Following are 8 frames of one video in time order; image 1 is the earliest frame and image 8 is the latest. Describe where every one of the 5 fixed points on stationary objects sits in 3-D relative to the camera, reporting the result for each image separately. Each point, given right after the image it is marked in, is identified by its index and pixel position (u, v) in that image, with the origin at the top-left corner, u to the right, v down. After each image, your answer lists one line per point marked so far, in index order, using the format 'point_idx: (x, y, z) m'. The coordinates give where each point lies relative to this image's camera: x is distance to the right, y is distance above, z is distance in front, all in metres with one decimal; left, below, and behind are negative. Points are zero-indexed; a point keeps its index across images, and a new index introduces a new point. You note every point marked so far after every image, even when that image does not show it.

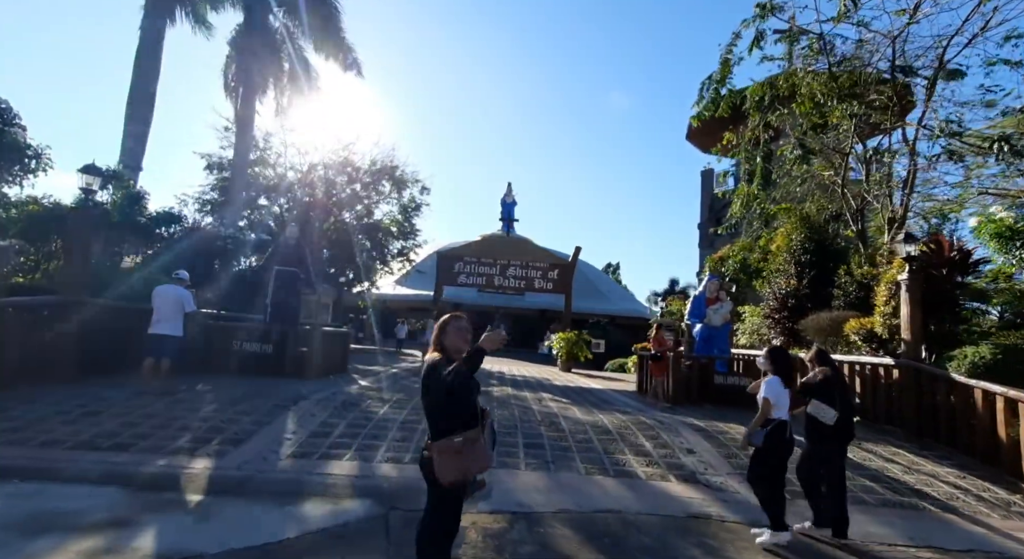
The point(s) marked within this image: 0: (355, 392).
0: (-2.6, -1.9, +8.3) m
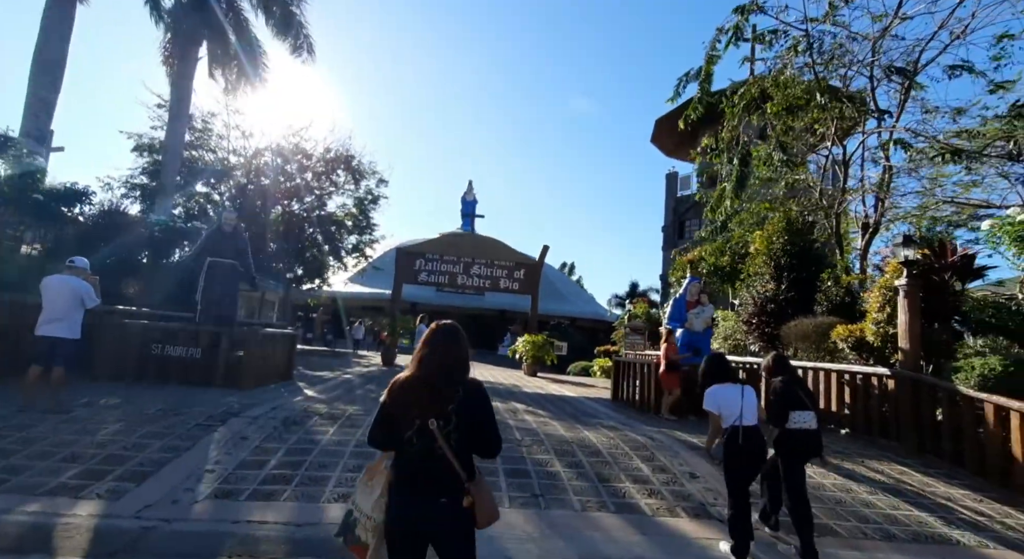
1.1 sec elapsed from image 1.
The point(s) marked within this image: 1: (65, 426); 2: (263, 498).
0: (-3.0, -1.8, +7.1) m
1: (-4.8, -1.6, +5.4) m
2: (-2.0, -1.8, +4.1) m
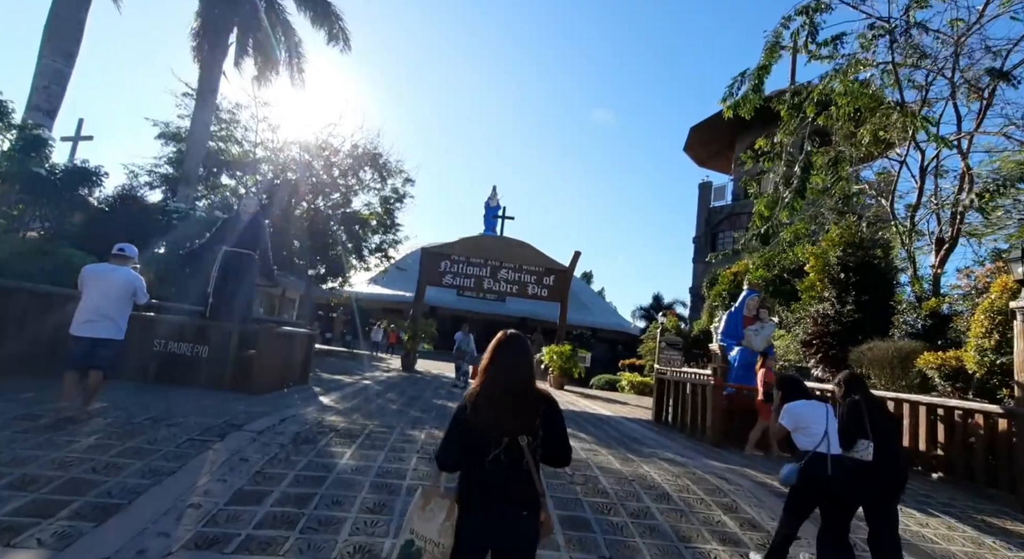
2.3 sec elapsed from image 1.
0: (-2.5, -1.7, +6.2) m
1: (-4.4, -1.4, +4.6) m
2: (-1.6, -1.7, +3.2) m
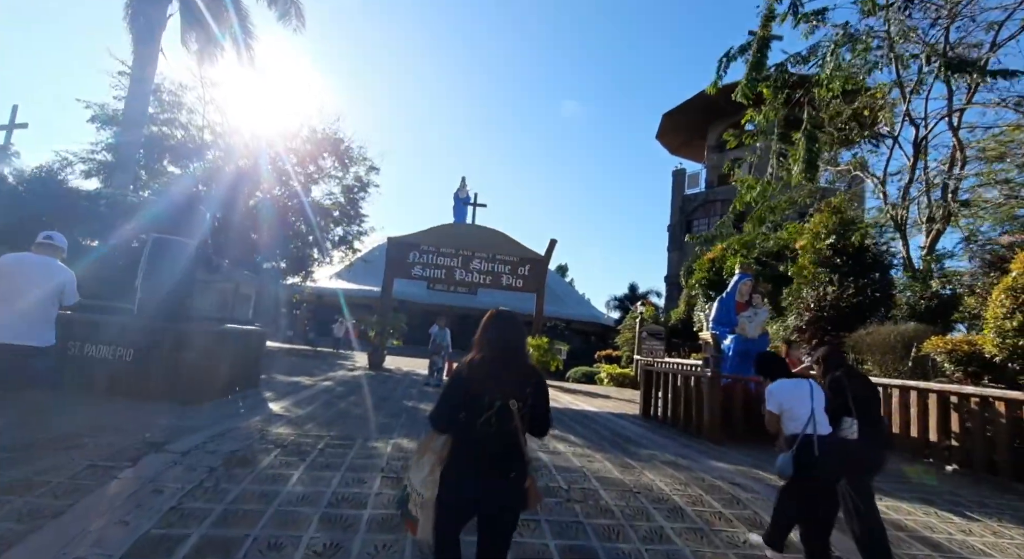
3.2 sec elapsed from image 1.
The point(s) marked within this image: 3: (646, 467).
0: (-2.7, -1.6, +5.2) m
1: (-4.5, -1.3, +3.5) m
2: (-1.6, -1.6, +2.2) m
3: (+1.4, -2.0, +5.3) m
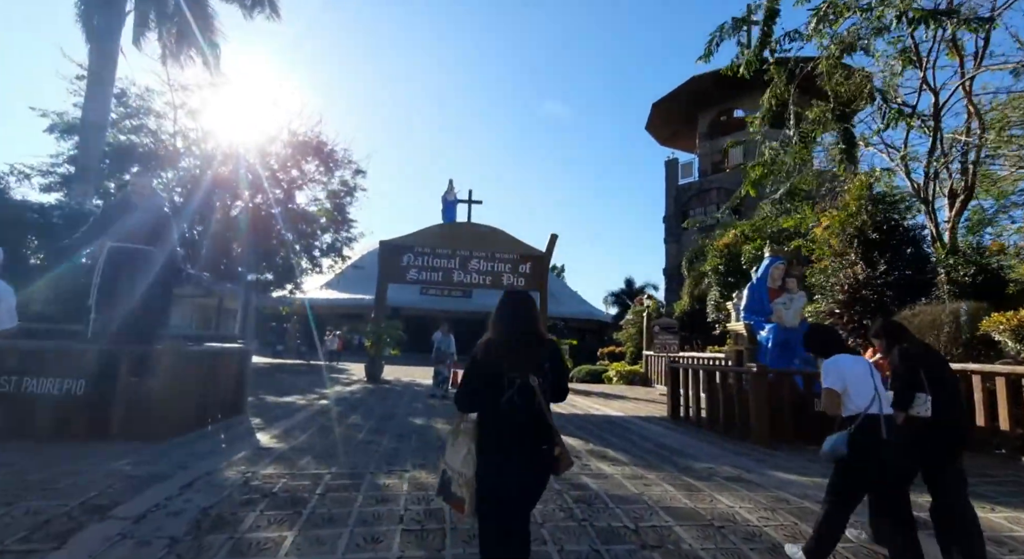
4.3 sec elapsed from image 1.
0: (-2.4, -1.6, +4.3) m
1: (-4.1, -1.5, +2.5) m
2: (-1.2, -1.6, +1.3) m
3: (+1.7, -1.8, +4.4) m
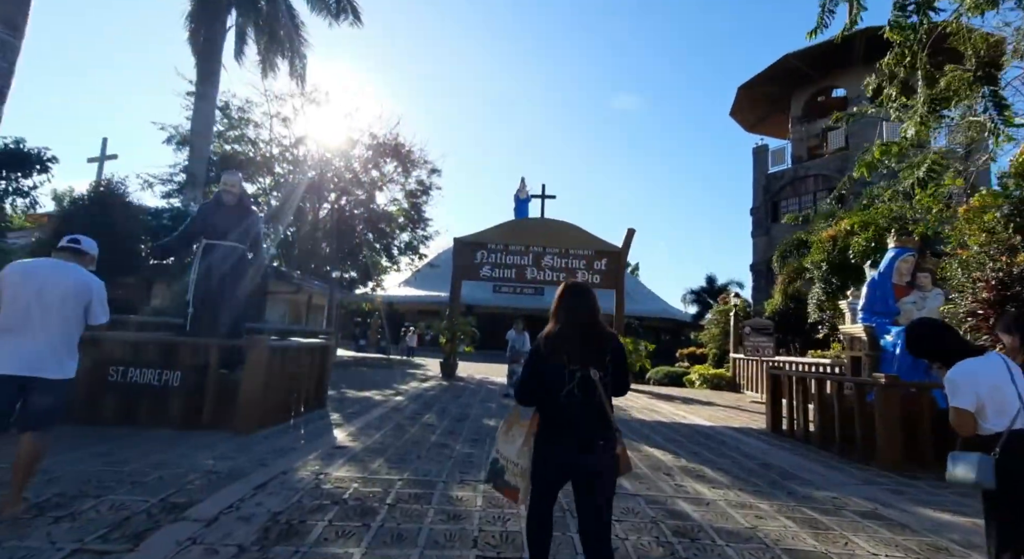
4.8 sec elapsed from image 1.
0: (-1.7, -1.6, +4.1) m
1: (-3.7, -1.4, +2.6) m
2: (-1.0, -1.6, +1.1) m
3: (+2.4, -1.8, +3.7) m
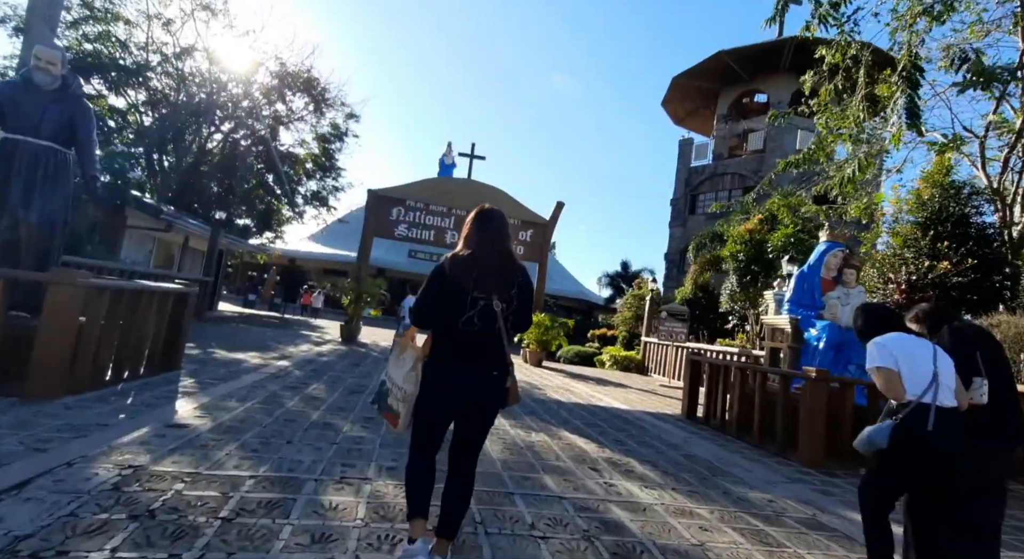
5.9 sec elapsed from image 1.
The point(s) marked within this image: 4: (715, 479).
0: (-2.3, -1.0, +2.9) m
1: (-4.0, -0.8, +1.1) m
2: (-1.1, -1.3, 0.0) m
3: (+1.7, -1.6, +3.2) m
4: (+1.8, -1.7, +4.5) m
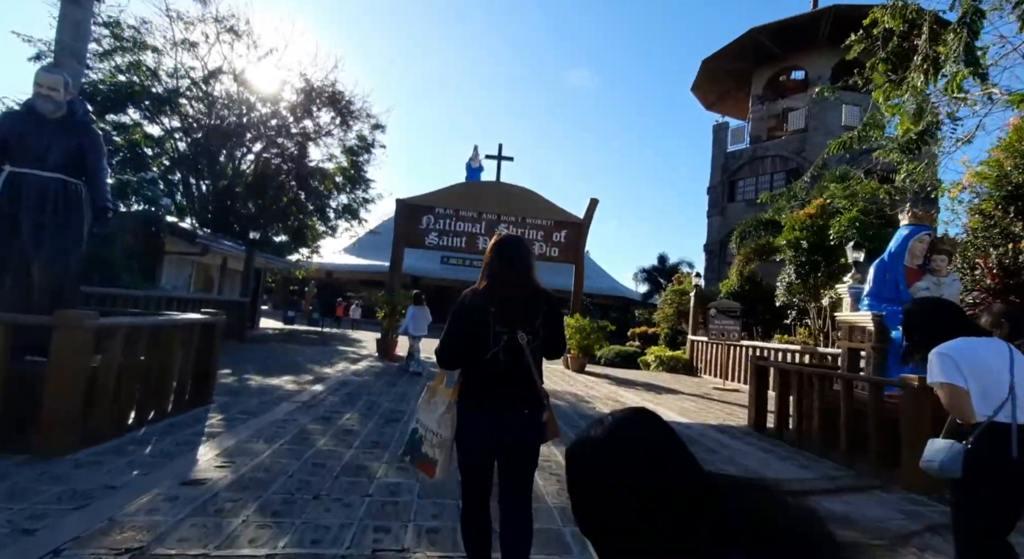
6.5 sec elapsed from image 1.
0: (-2.0, -1.3, +2.5) m
1: (-3.8, -1.2, +0.8) m
2: (-1.0, -1.5, -0.5) m
3: (+2.1, -1.6, +2.5) m
4: (+2.3, -1.8, +3.9) m
